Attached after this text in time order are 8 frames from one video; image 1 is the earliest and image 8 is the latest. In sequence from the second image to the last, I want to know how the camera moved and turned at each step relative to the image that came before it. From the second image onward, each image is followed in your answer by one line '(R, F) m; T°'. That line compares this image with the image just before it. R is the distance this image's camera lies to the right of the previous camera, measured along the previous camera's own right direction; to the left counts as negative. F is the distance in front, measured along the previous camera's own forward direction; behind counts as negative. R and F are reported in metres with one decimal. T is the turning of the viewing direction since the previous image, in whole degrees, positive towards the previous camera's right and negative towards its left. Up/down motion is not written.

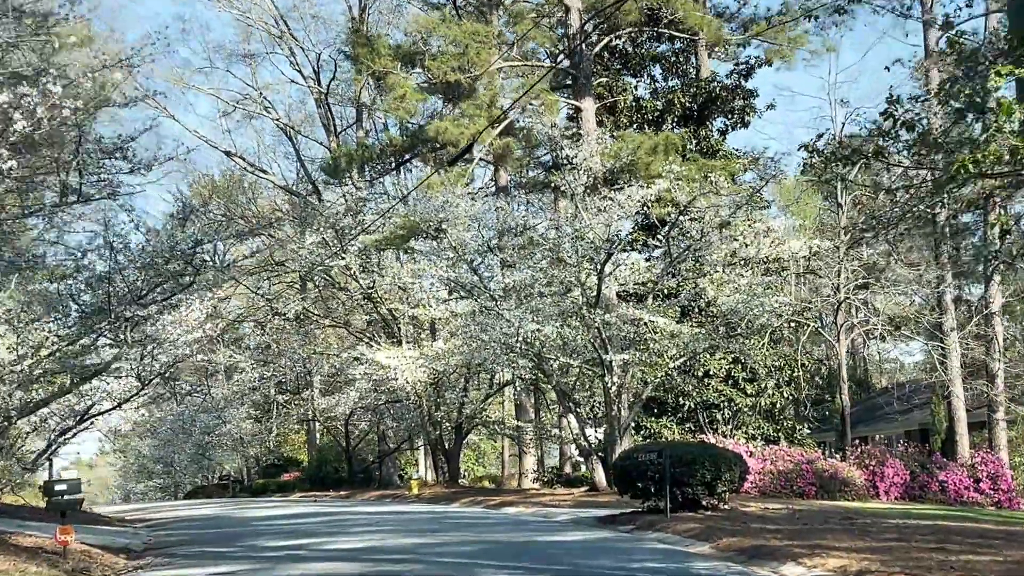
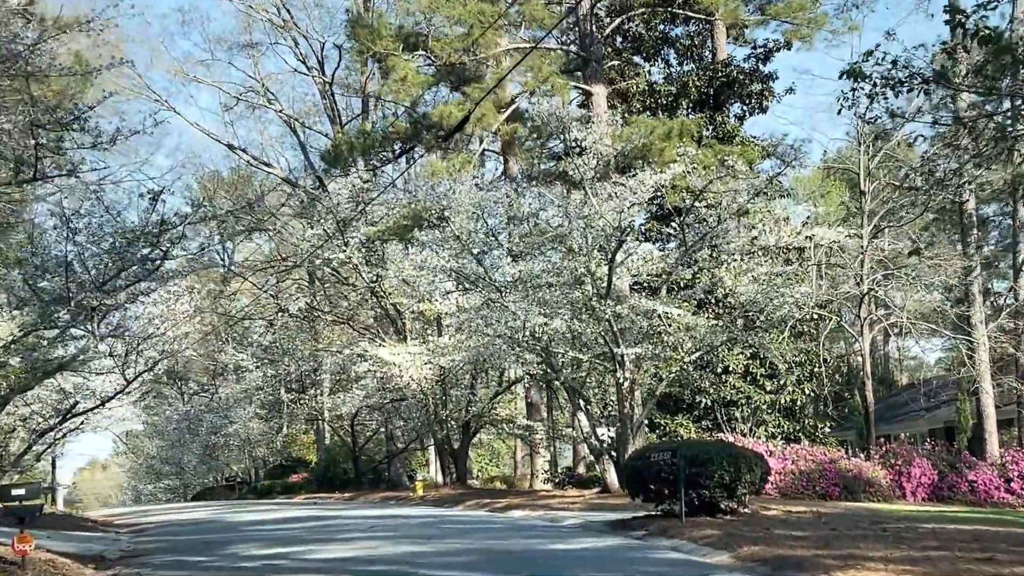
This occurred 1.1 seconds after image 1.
(+0.1, +1.0) m; -1°
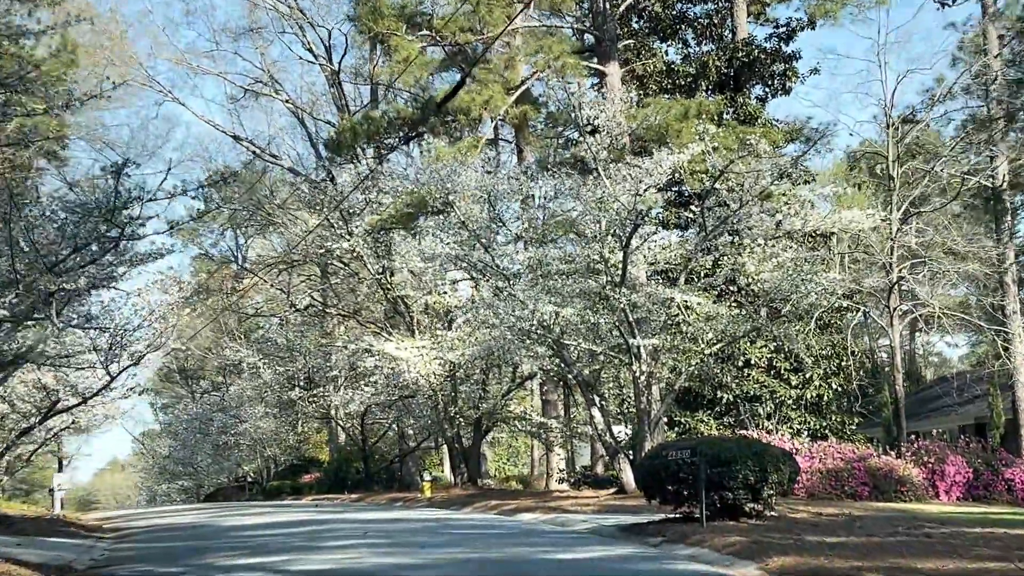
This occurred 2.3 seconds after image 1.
(+0.1, +1.1) m; -1°
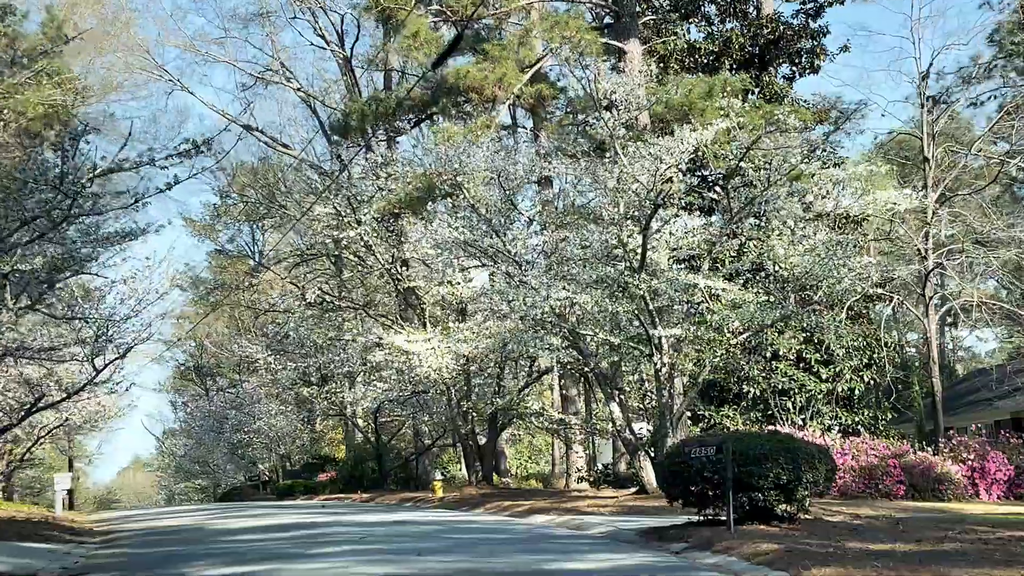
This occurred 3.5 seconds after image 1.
(+0.1, +1.1) m; -1°
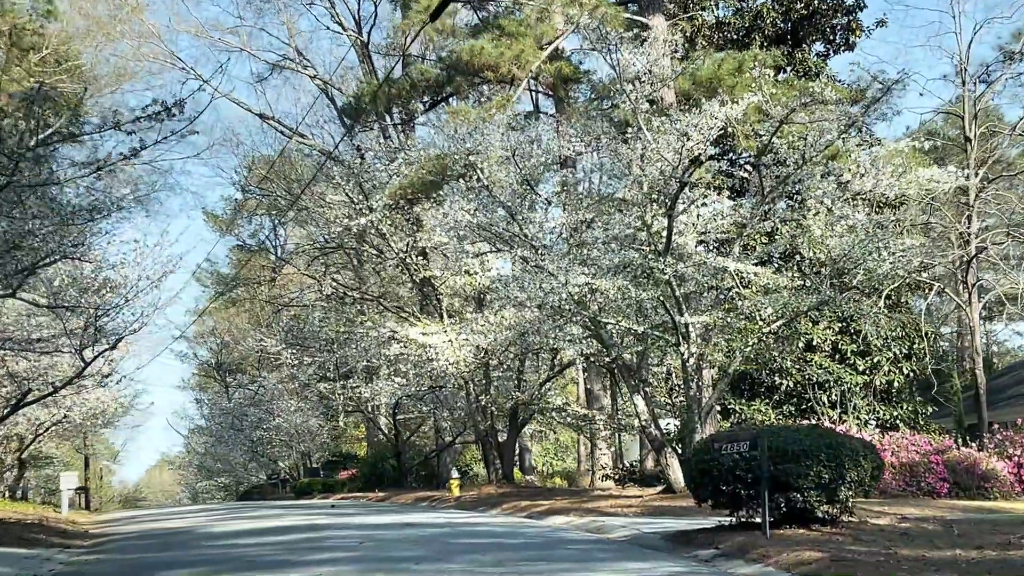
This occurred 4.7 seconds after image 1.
(+0.1, +1.1) m; -1°
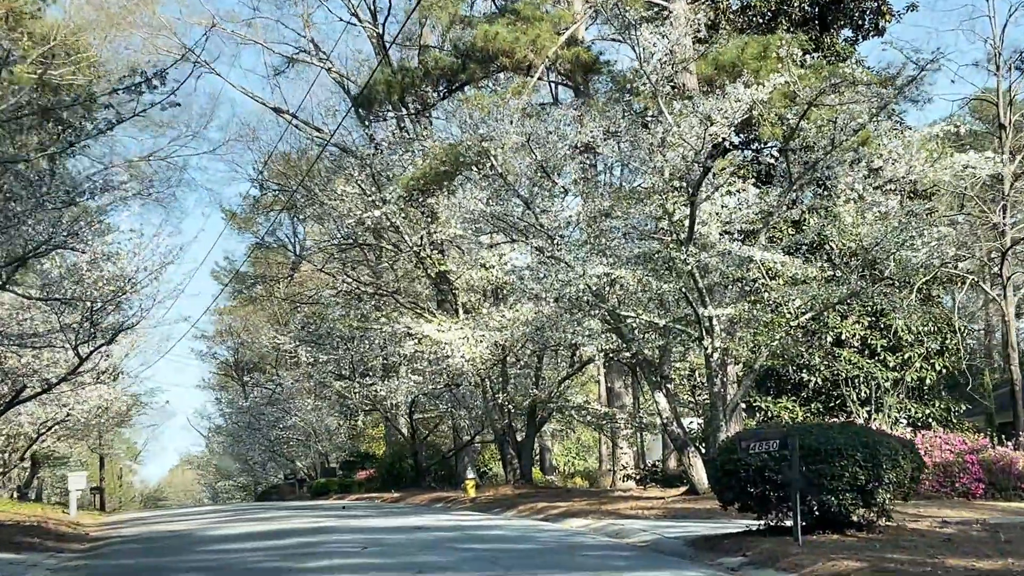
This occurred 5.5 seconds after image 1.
(+0.1, +0.7) m; -1°
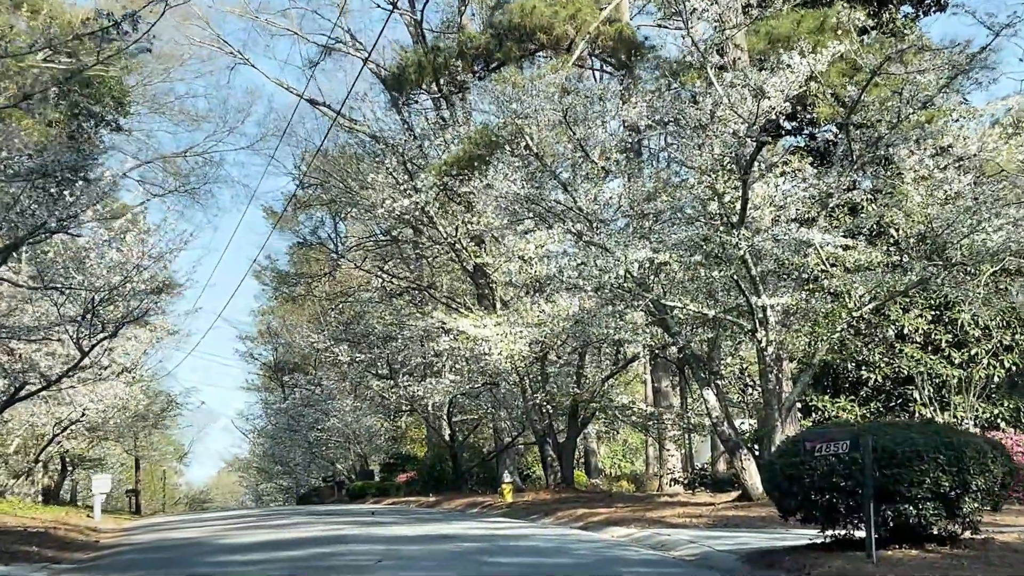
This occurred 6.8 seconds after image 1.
(+0.1, +1.2) m; -2°
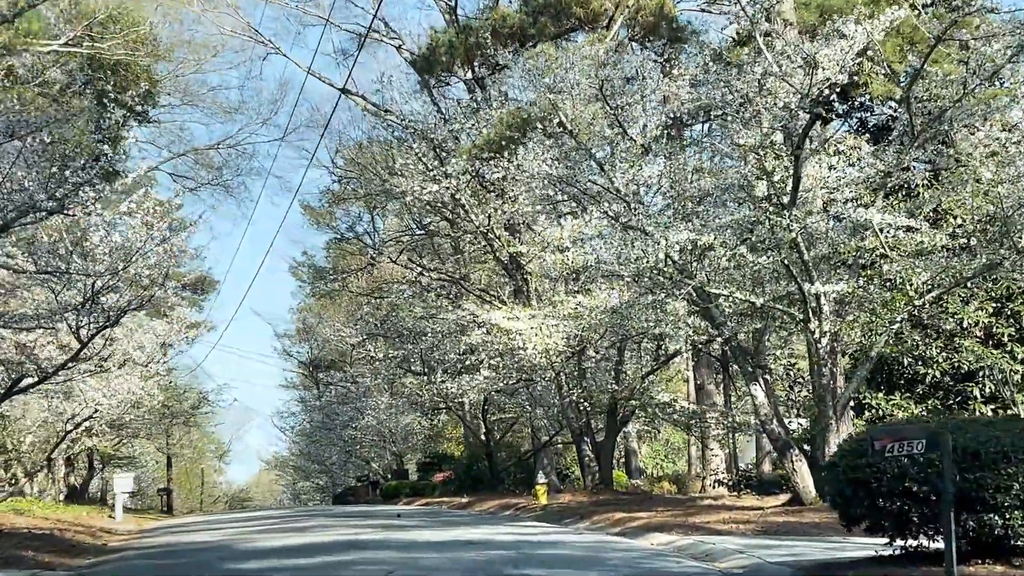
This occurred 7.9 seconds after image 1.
(+0.1, +1.0) m; -2°
